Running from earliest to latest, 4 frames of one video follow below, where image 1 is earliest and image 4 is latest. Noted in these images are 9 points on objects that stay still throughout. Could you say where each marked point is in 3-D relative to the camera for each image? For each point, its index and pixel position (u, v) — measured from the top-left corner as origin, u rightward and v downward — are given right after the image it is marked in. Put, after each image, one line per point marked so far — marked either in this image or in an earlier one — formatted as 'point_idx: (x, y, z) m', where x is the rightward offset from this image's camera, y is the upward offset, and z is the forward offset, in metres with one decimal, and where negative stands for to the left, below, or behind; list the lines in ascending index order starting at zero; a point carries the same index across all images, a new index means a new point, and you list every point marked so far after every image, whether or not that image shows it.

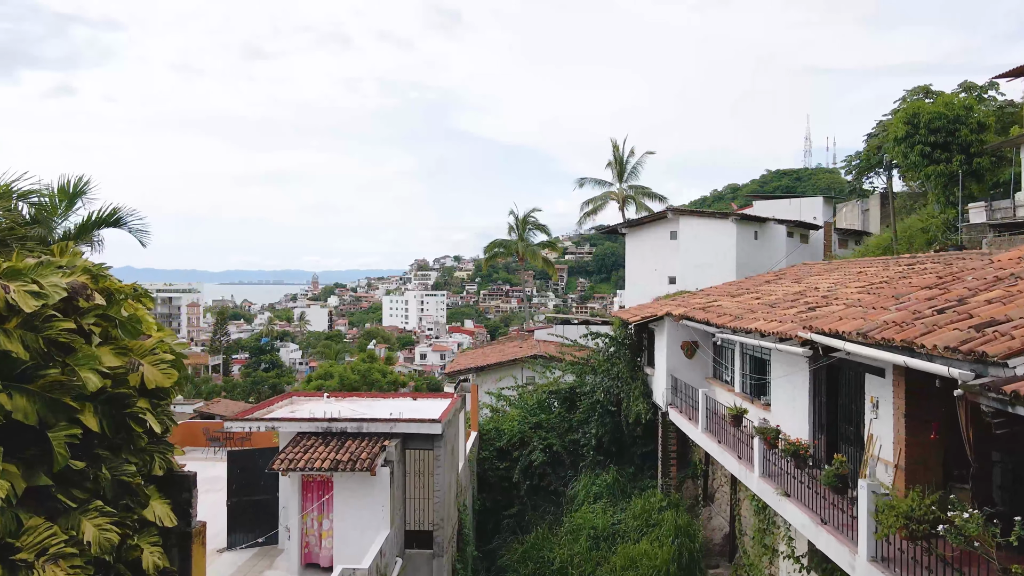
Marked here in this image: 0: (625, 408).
0: (+2.3, -2.4, +12.4) m
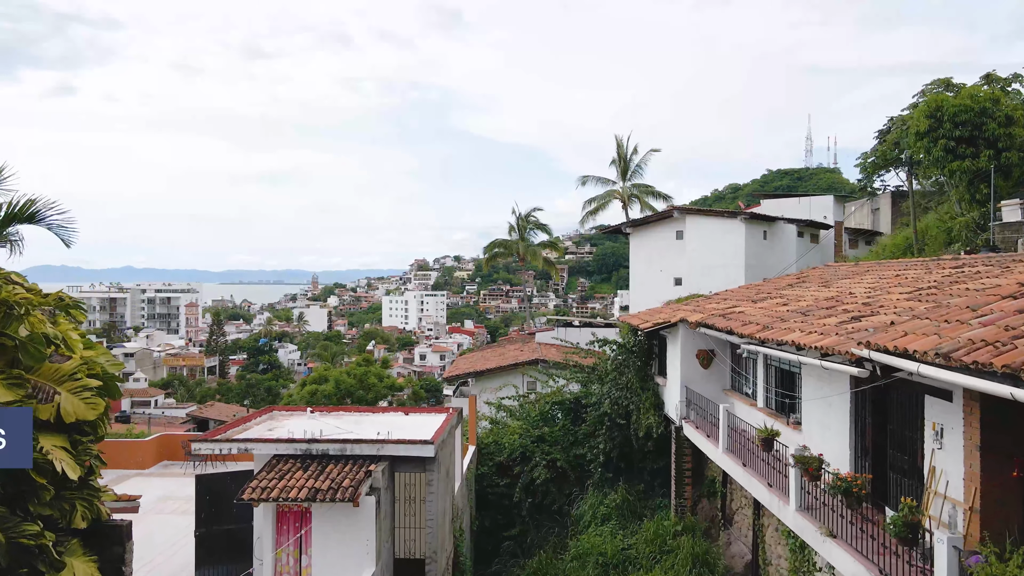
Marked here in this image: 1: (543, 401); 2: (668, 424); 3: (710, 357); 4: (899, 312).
0: (+2.3, -2.5, +11.5) m
1: (+0.7, -2.4, +13.0) m
2: (+2.9, -2.5, +11.3) m
3: (+3.4, -1.2, +10.5) m
4: (+3.8, -0.2, +6.0) m
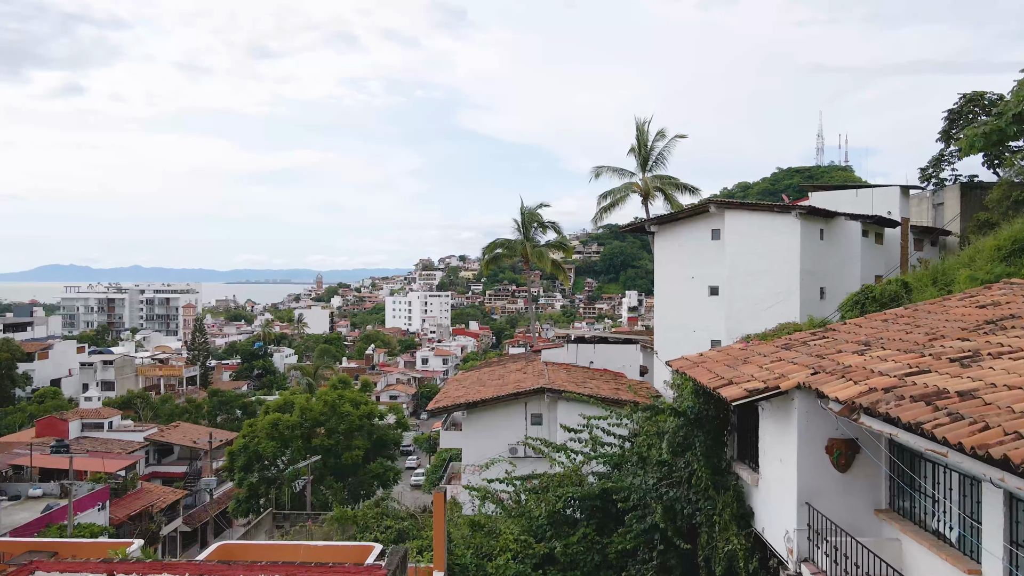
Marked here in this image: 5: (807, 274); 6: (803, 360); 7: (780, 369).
0: (+2.2, -2.9, +6.9) m
1: (+0.6, -2.8, +8.4) m
2: (+2.8, -2.9, +6.7) m
3: (+3.3, -1.6, +5.9) m
4: (+3.6, -0.6, +1.4) m
5: (+9.6, +0.4, +19.8) m
6: (+3.1, -0.7, +6.5) m
7: (+2.9, -0.8, +6.5) m
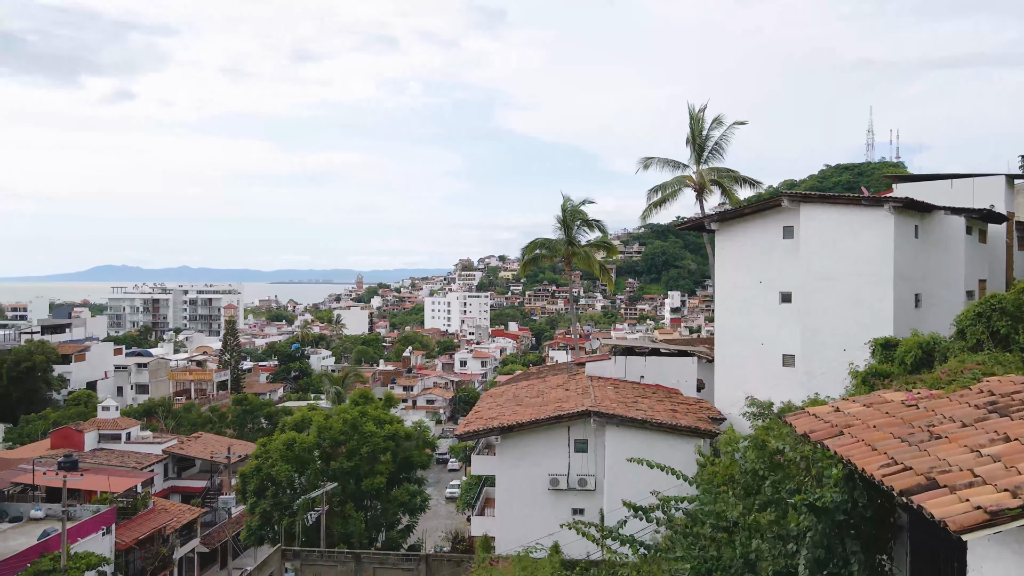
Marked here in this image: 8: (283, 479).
0: (+2.5, -3.1, +4.2) m
1: (+1.0, -3.0, +5.8) m
2: (+3.1, -3.1, +3.9) m
3: (+3.5, -1.8, +3.1) m
4: (+3.6, -0.8, -1.4) m
5: (+10.7, +0.2, +16.5) m
6: (+3.4, -0.9, +3.7) m
7: (+3.1, -1.0, +3.8) m
8: (-7.5, -6.3, +20.0) m
